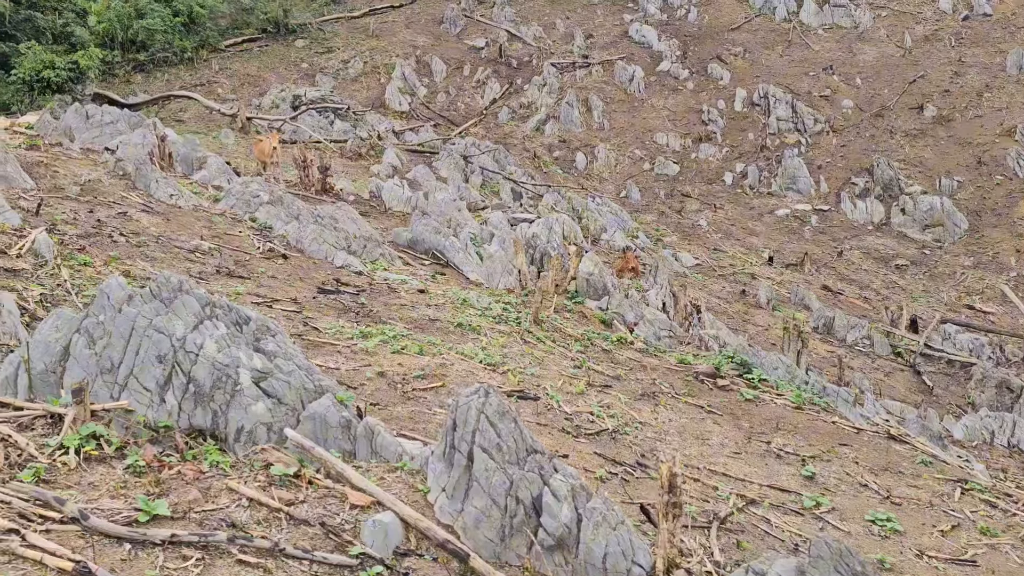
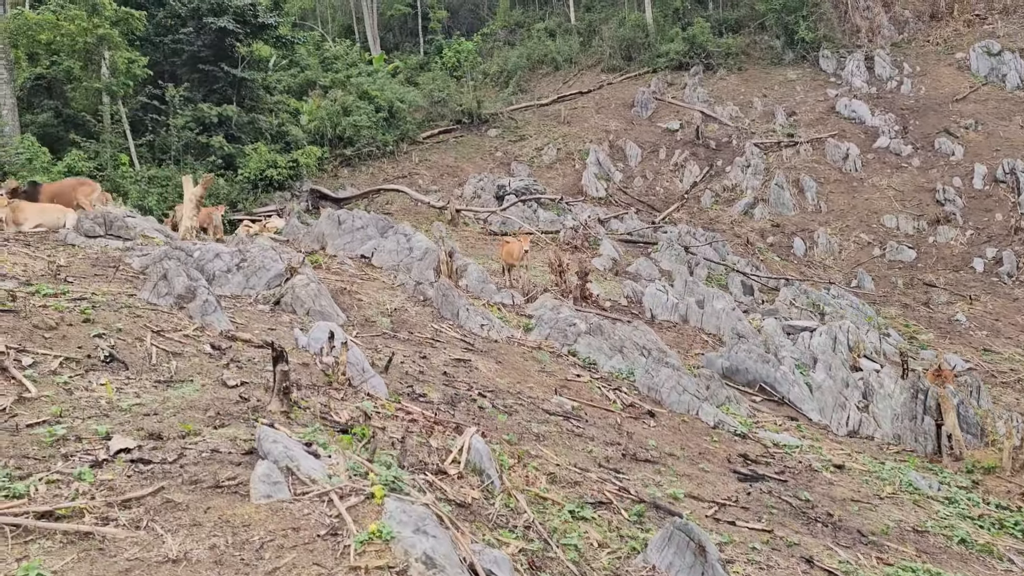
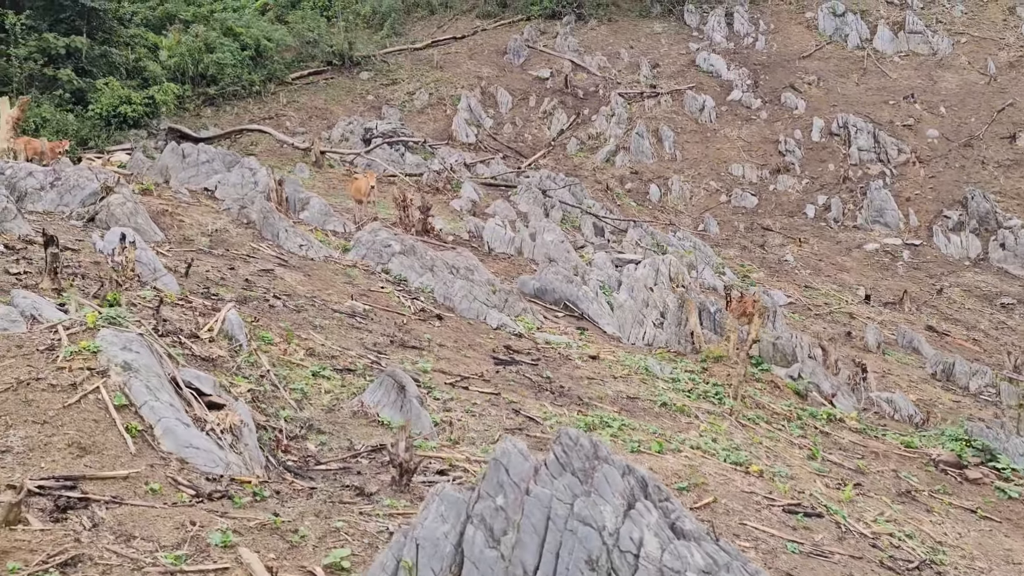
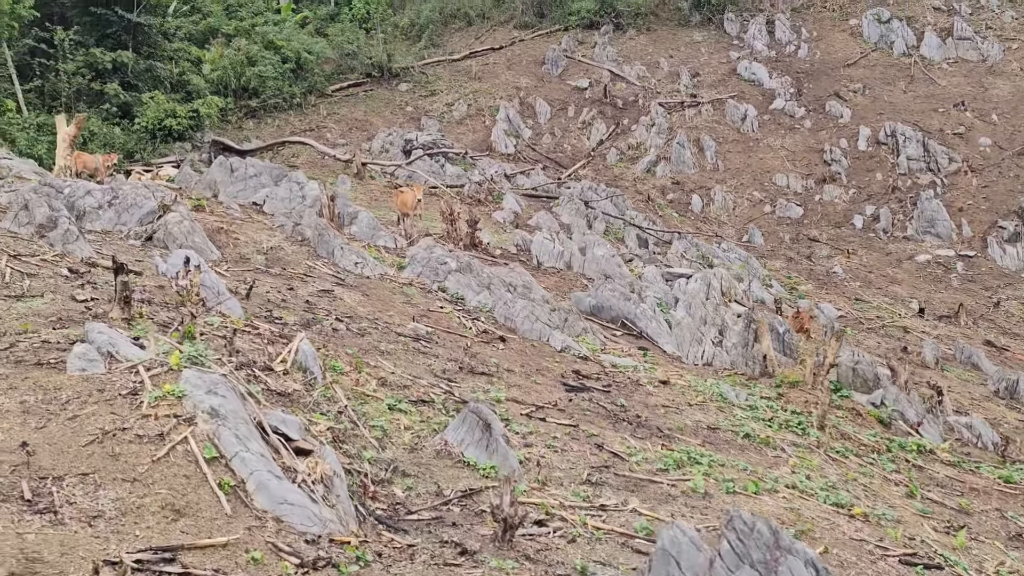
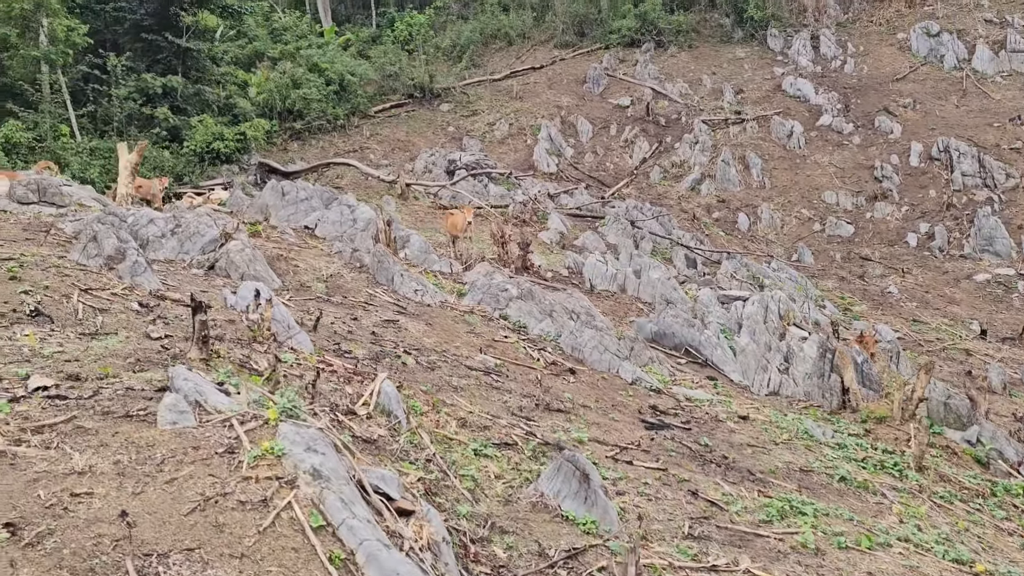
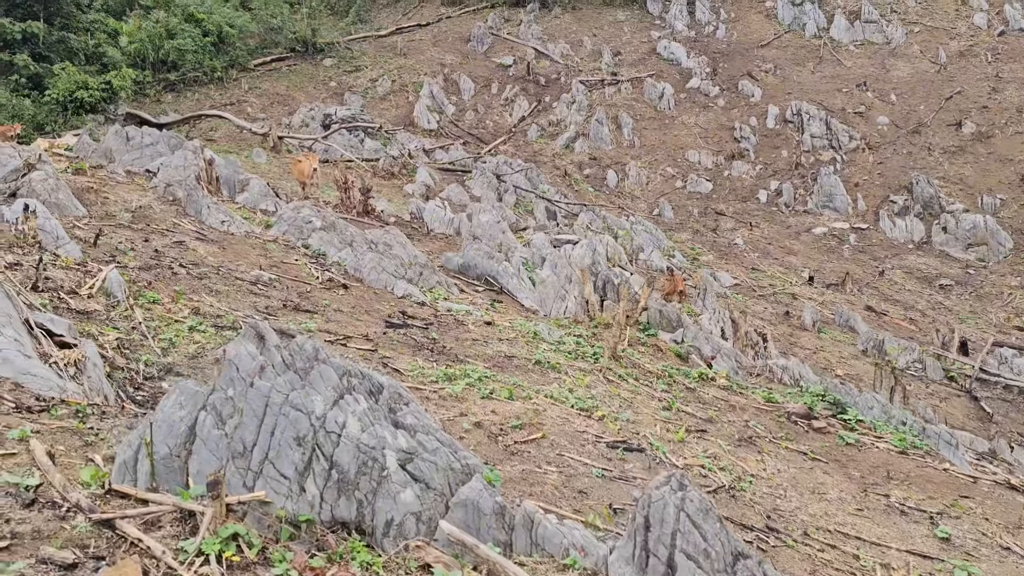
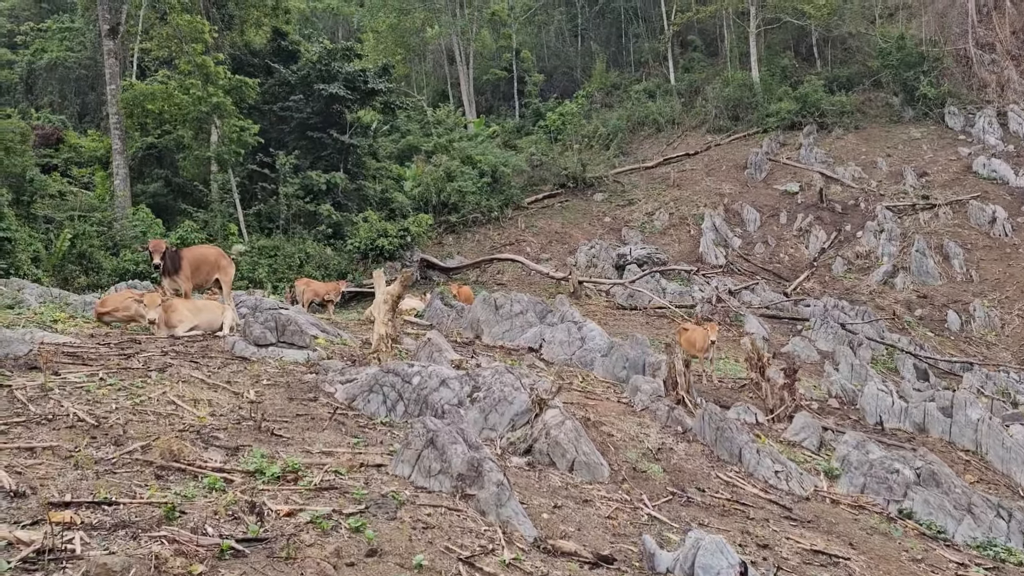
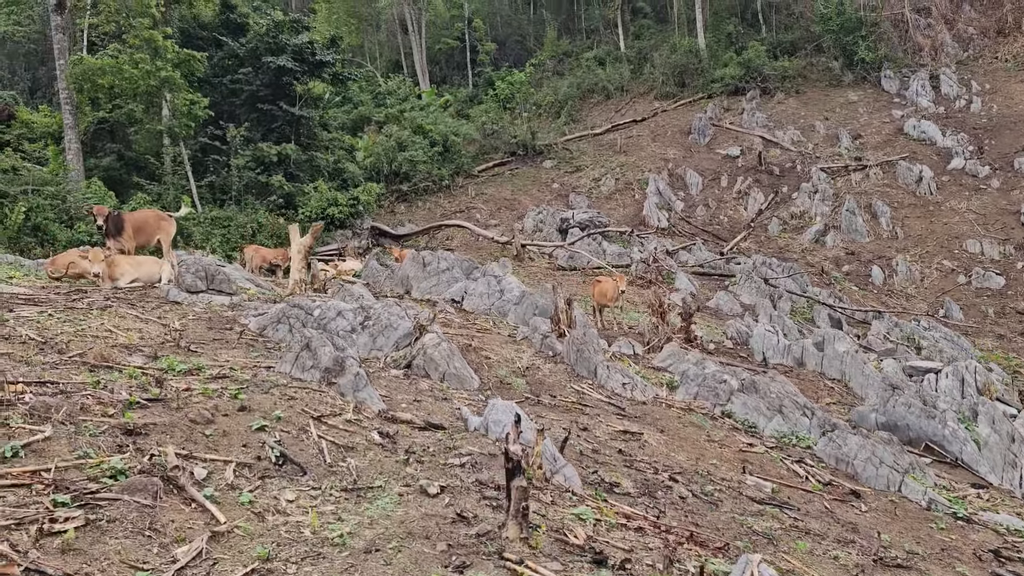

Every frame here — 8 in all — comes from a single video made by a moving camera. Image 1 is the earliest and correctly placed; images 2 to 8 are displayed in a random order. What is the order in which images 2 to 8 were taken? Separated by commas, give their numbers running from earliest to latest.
6, 3, 4, 5, 2, 8, 7
